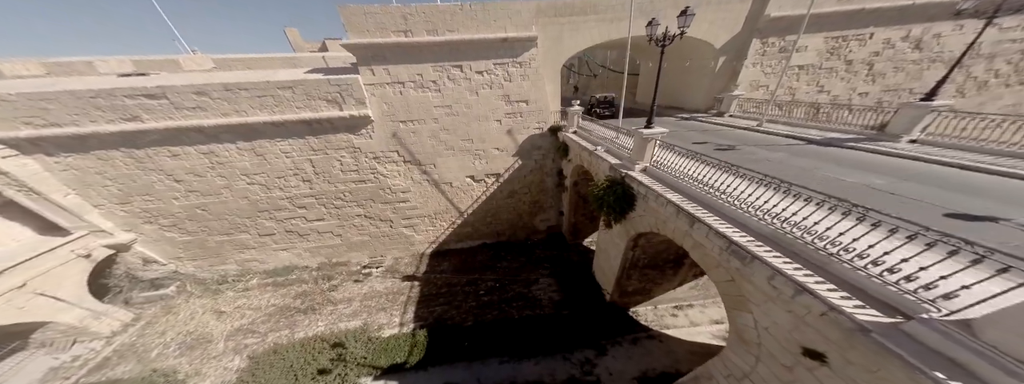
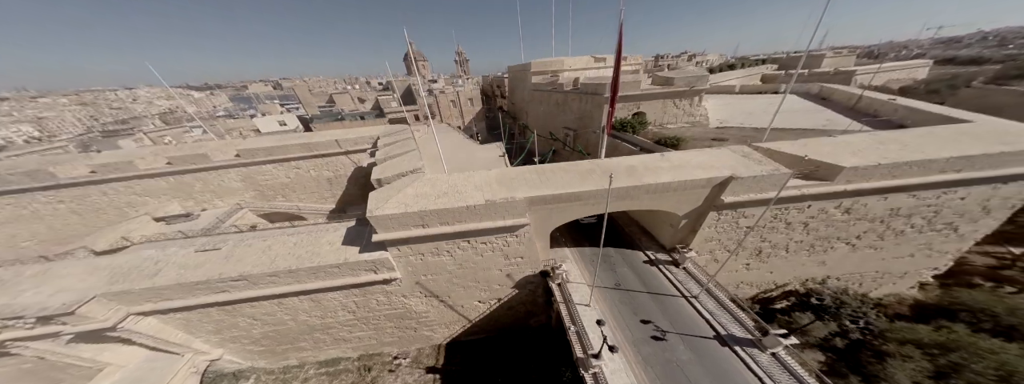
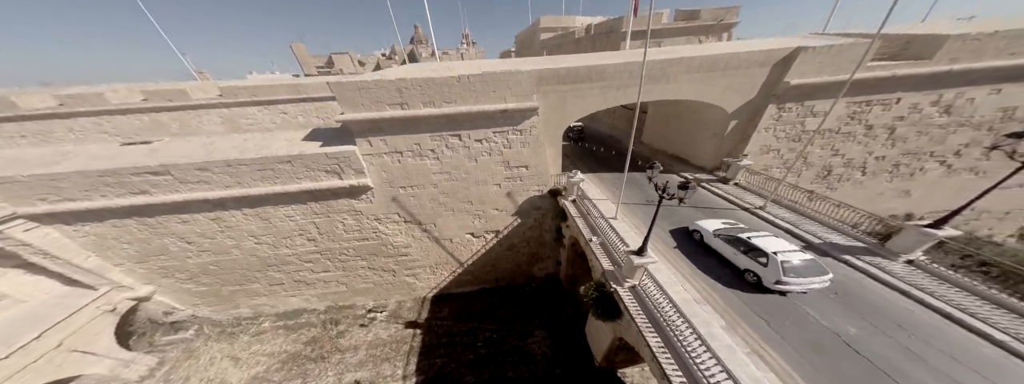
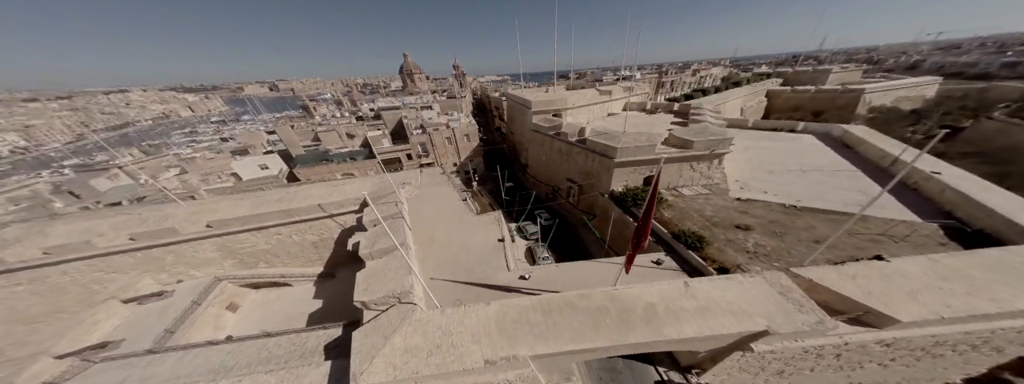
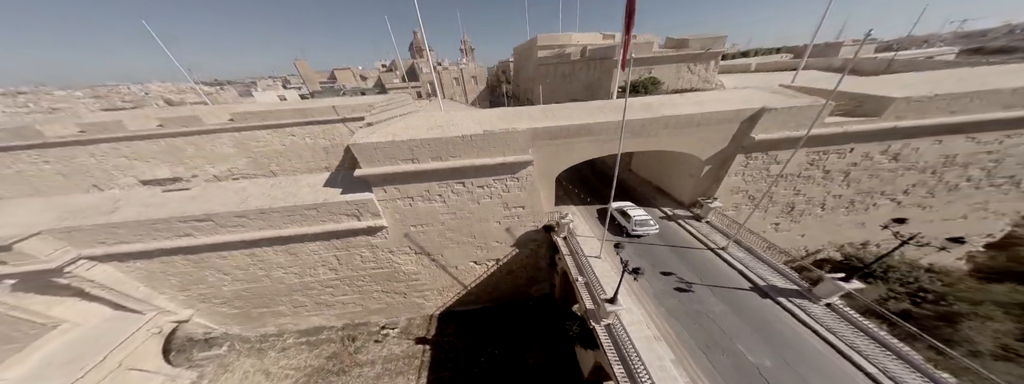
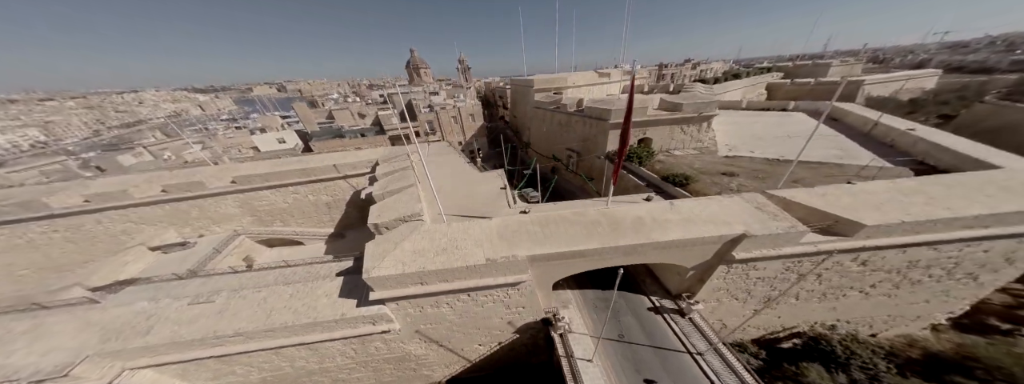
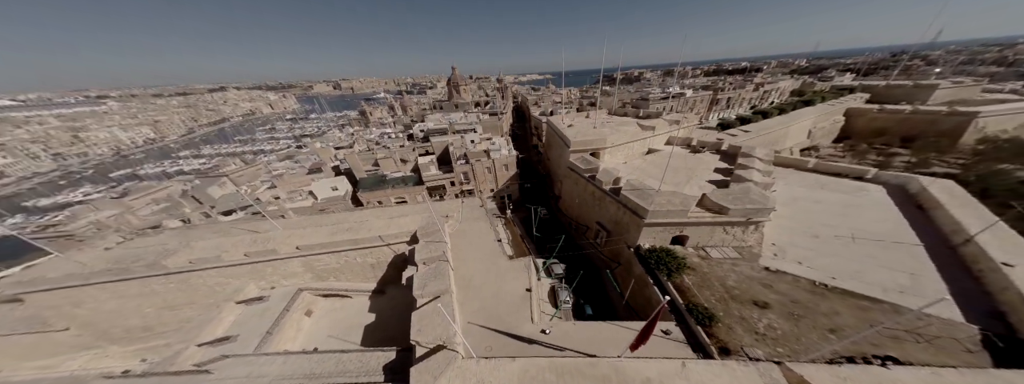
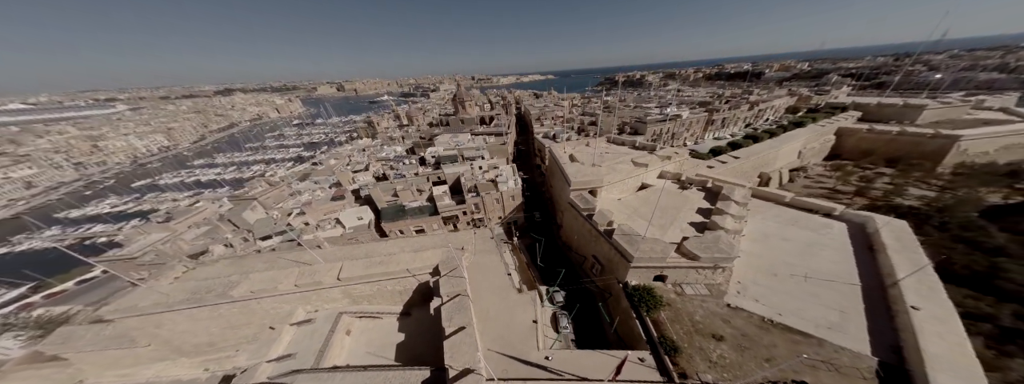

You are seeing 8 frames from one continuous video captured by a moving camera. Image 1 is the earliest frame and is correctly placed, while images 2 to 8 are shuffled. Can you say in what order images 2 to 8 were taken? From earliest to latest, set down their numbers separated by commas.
3, 5, 2, 6, 4, 7, 8
